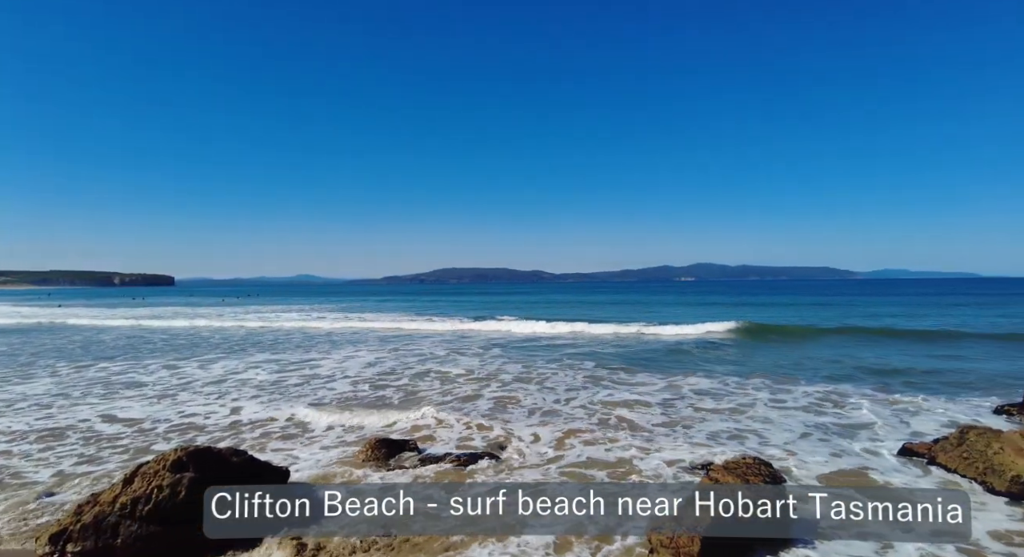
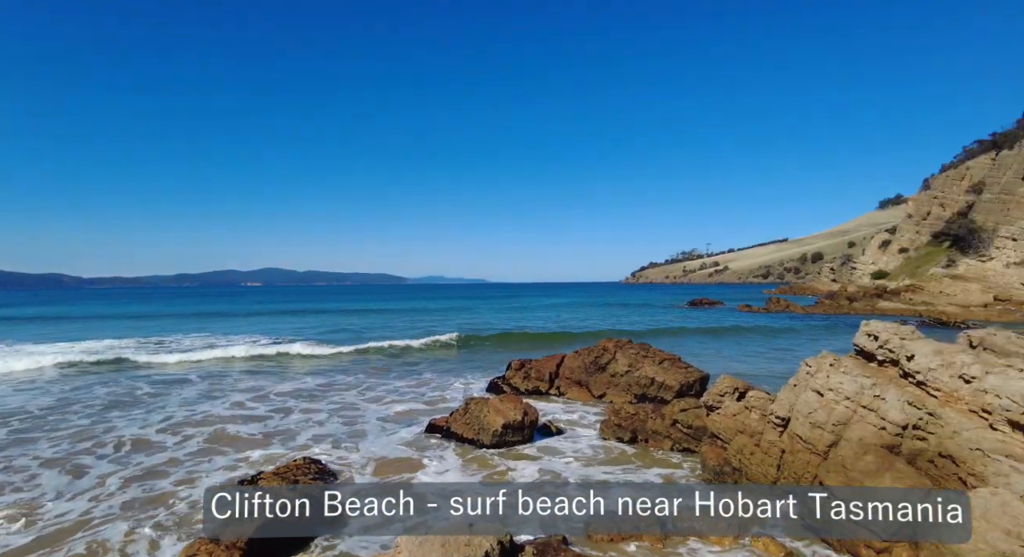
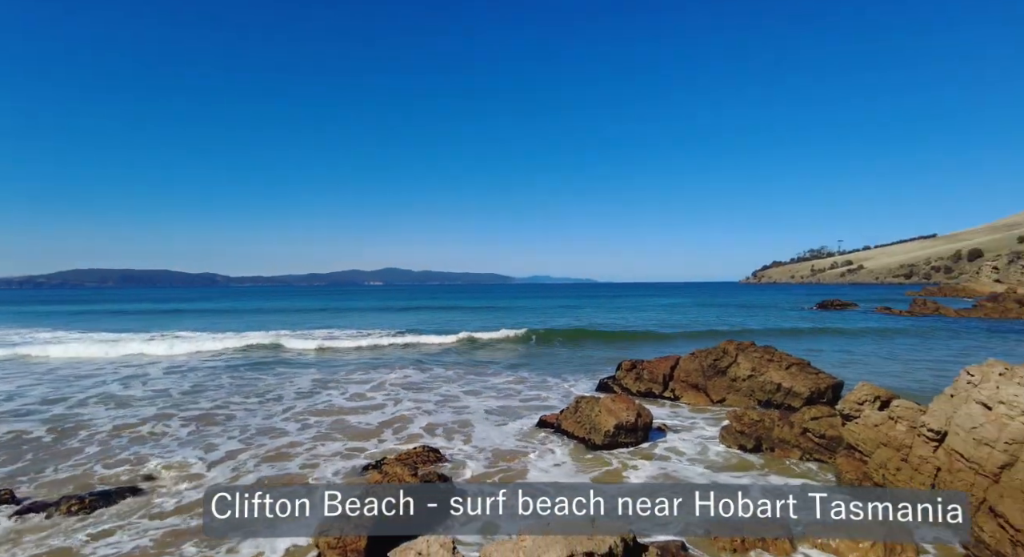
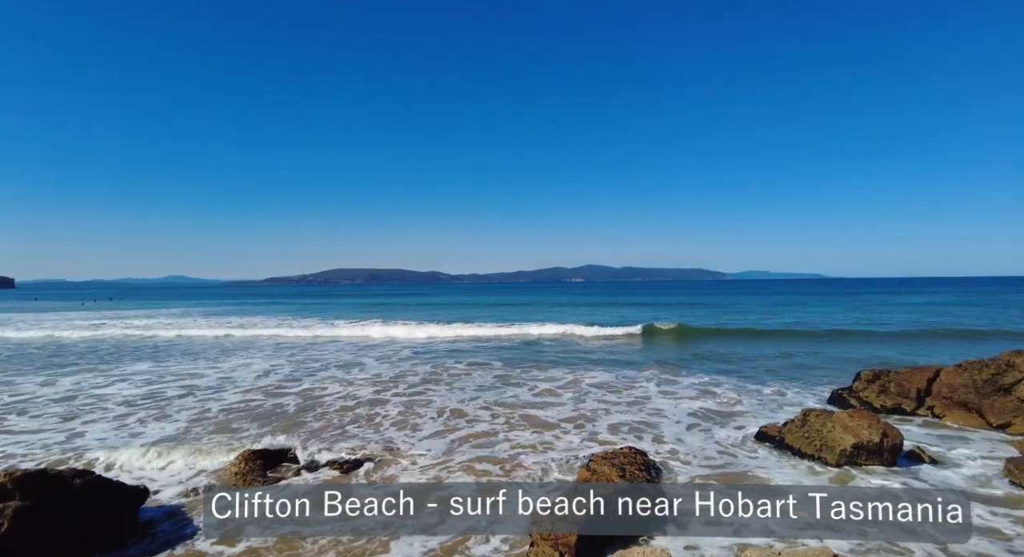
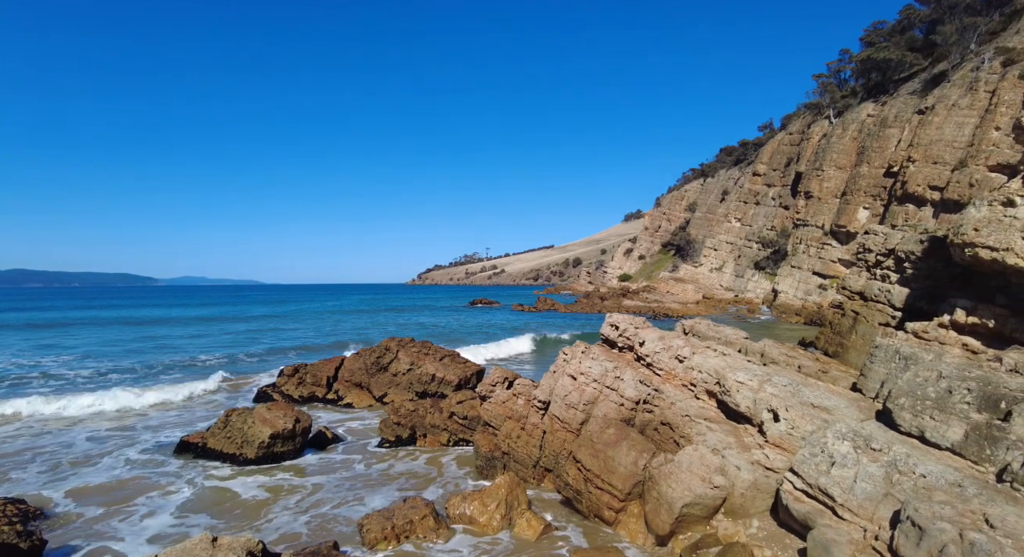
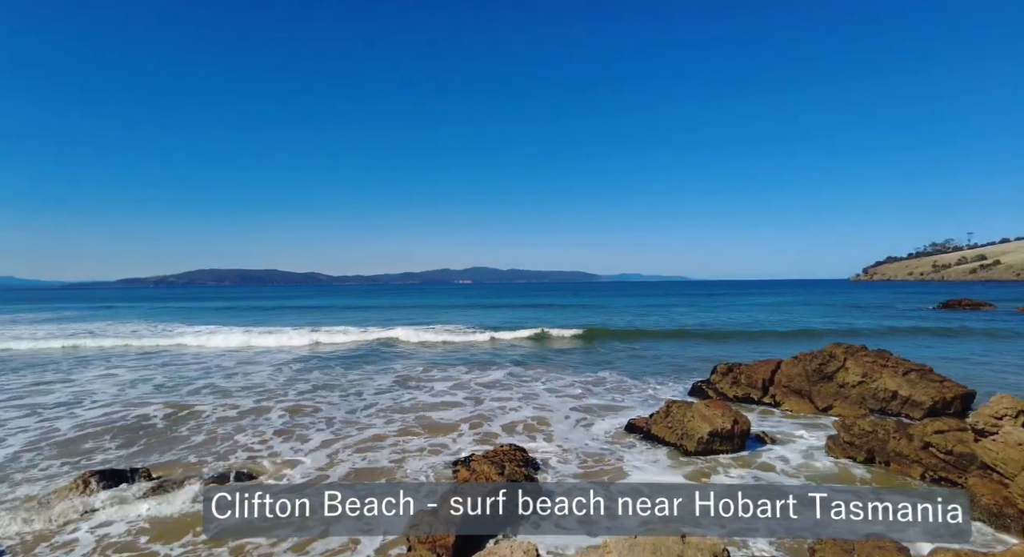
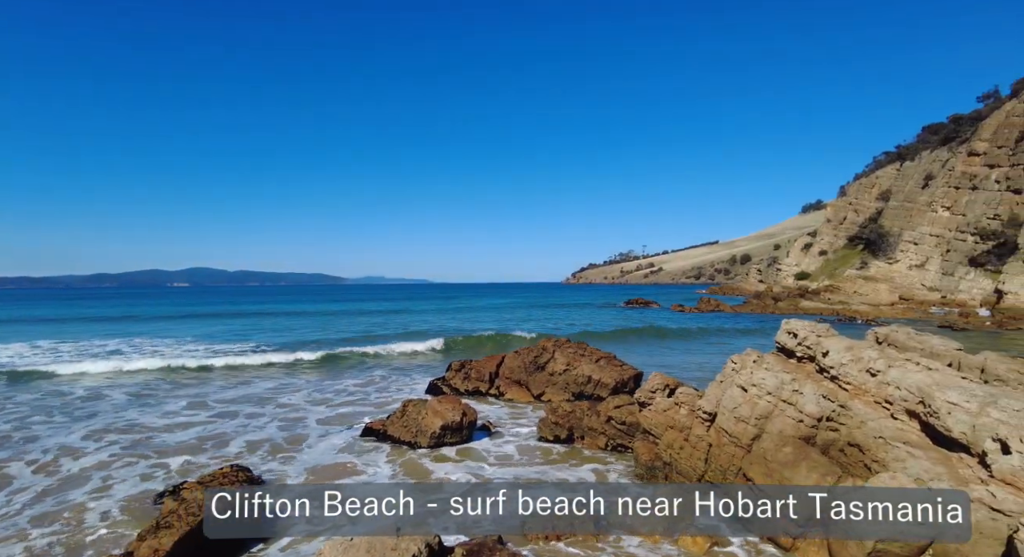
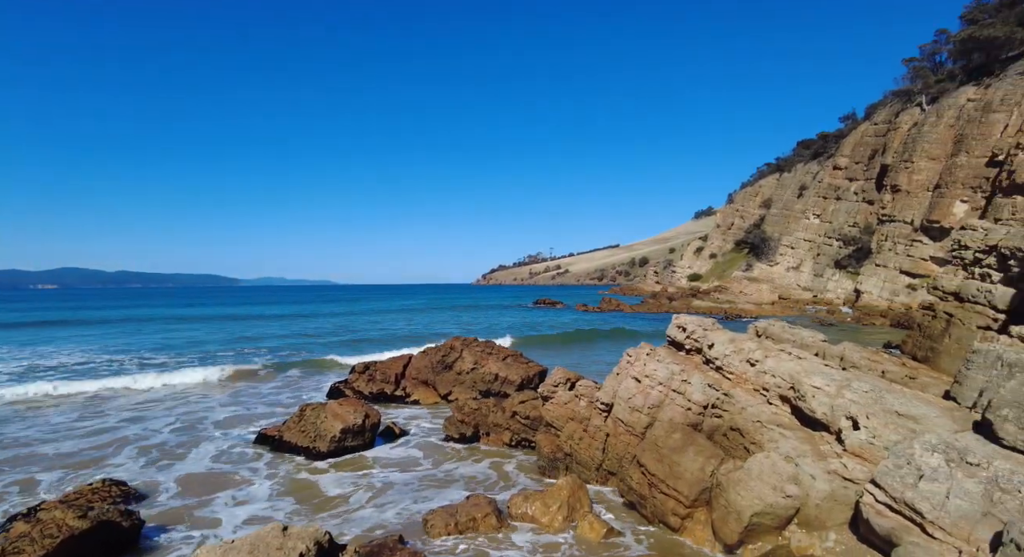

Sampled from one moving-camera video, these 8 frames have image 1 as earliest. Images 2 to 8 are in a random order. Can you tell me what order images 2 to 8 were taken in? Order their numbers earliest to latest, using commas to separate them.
4, 6, 3, 2, 7, 8, 5
